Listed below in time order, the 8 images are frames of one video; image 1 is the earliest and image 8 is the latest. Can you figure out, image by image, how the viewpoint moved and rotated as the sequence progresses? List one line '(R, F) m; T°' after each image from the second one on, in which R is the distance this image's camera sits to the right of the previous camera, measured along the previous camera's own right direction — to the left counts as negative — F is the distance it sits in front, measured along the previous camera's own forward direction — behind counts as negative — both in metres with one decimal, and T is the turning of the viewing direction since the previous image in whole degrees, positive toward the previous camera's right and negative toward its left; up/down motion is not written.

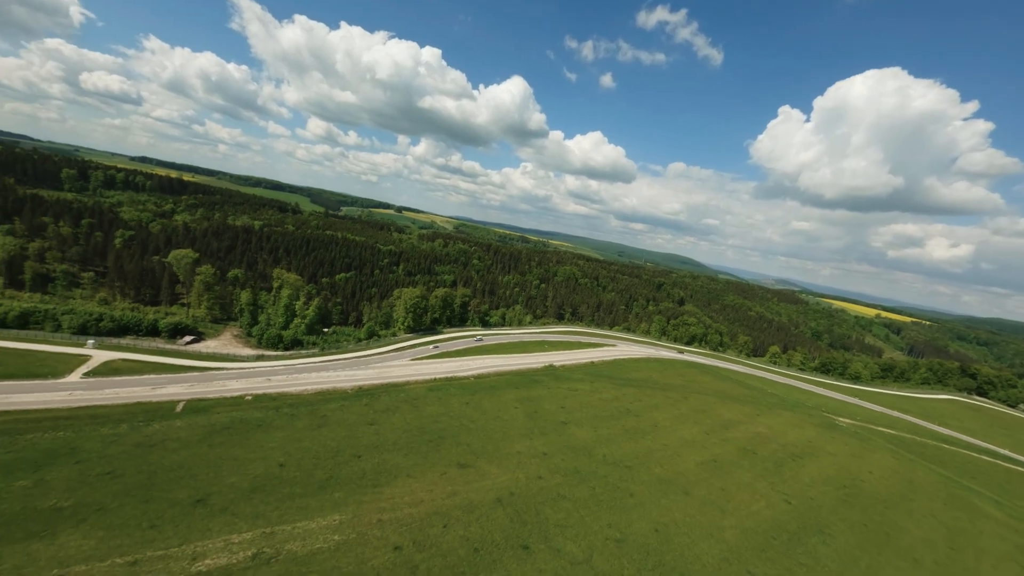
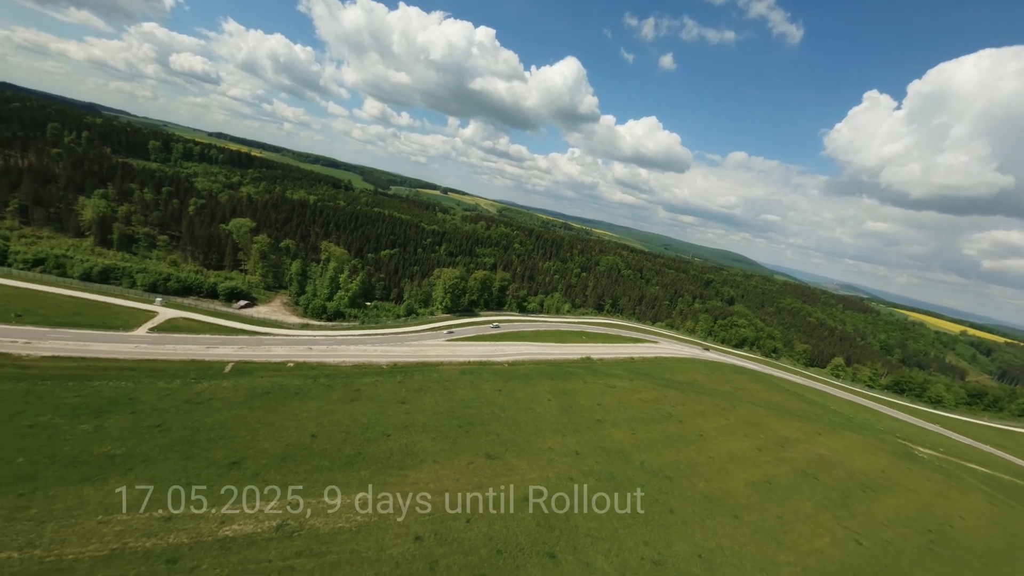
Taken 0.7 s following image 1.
(-0.5, +3.0) m; -6°
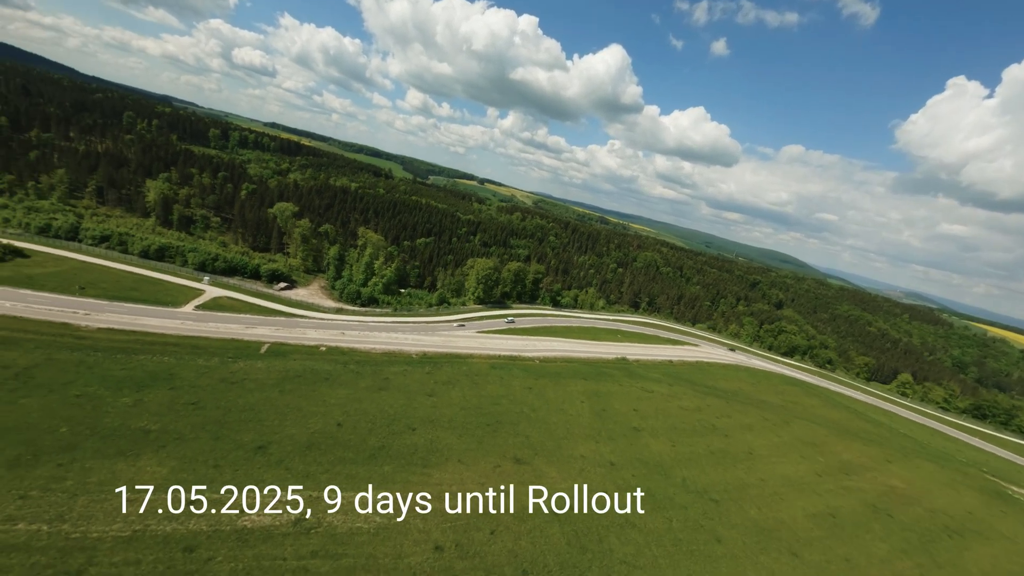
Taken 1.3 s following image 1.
(-0.6, +2.9) m; -5°
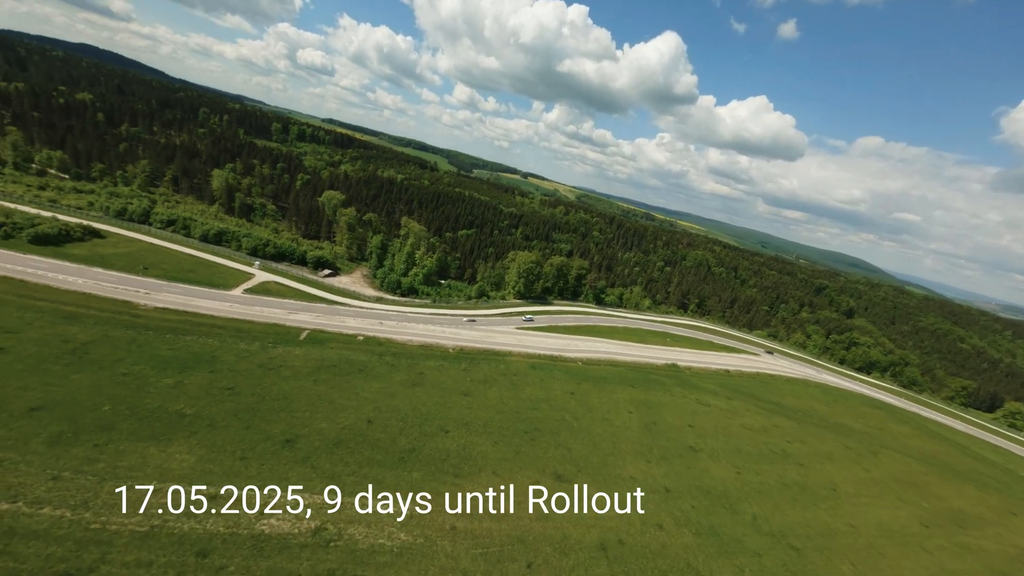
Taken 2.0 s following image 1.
(-0.9, +4.0) m; -6°
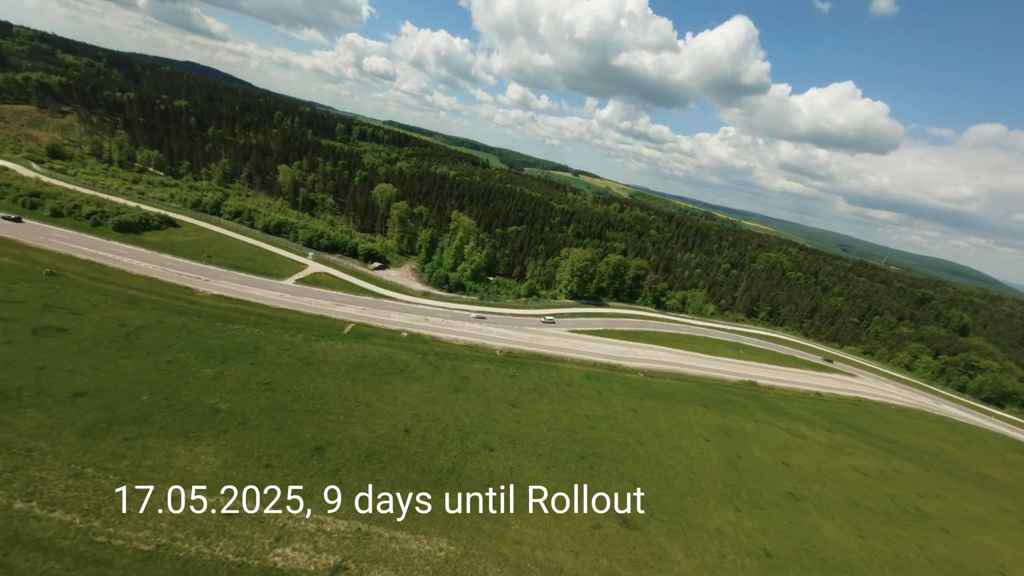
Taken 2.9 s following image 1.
(-1.2, +5.3) m; -8°
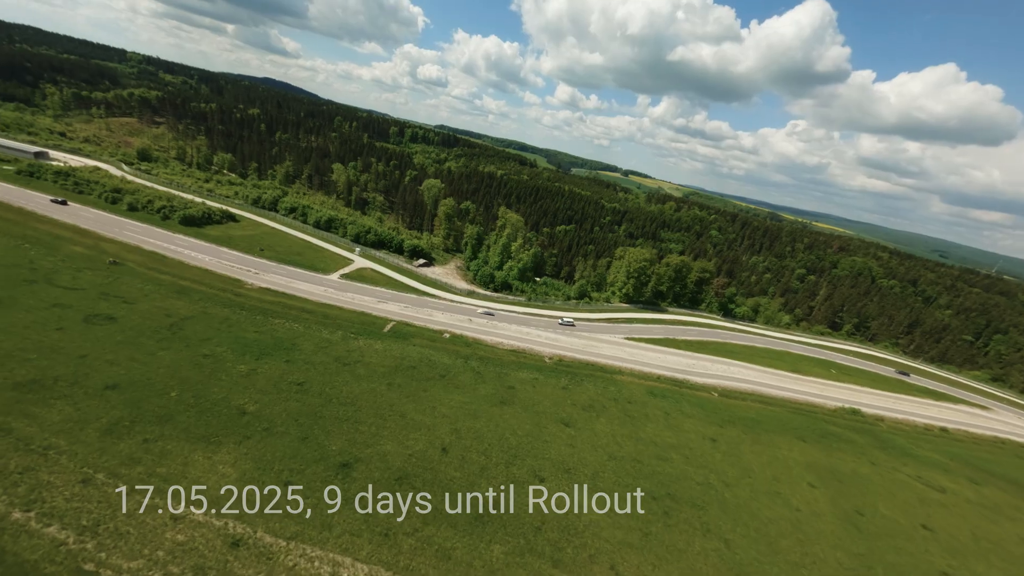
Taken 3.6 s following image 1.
(-1.2, +5.0) m; -7°
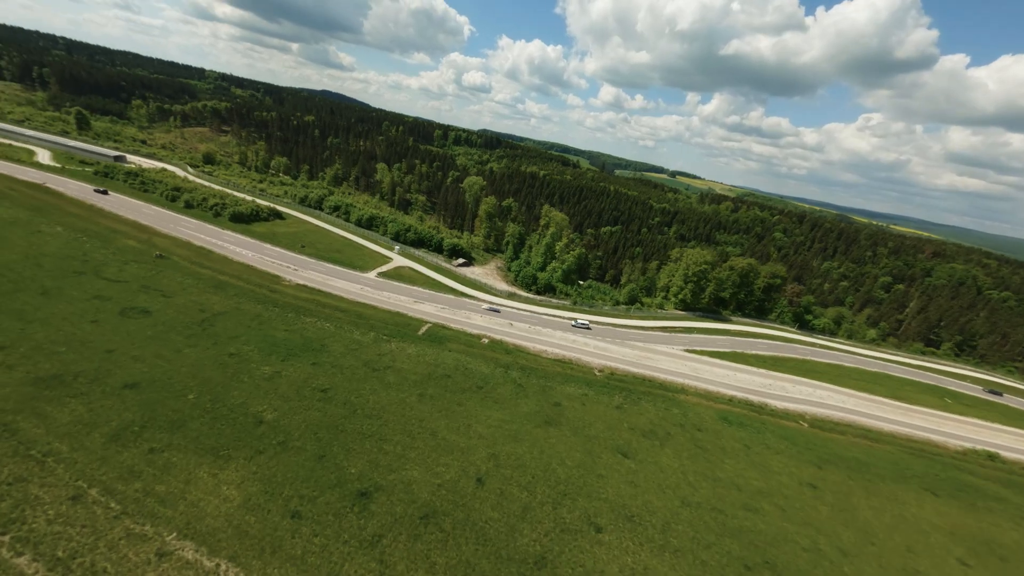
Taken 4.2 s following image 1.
(-0.9, +4.6) m; -6°
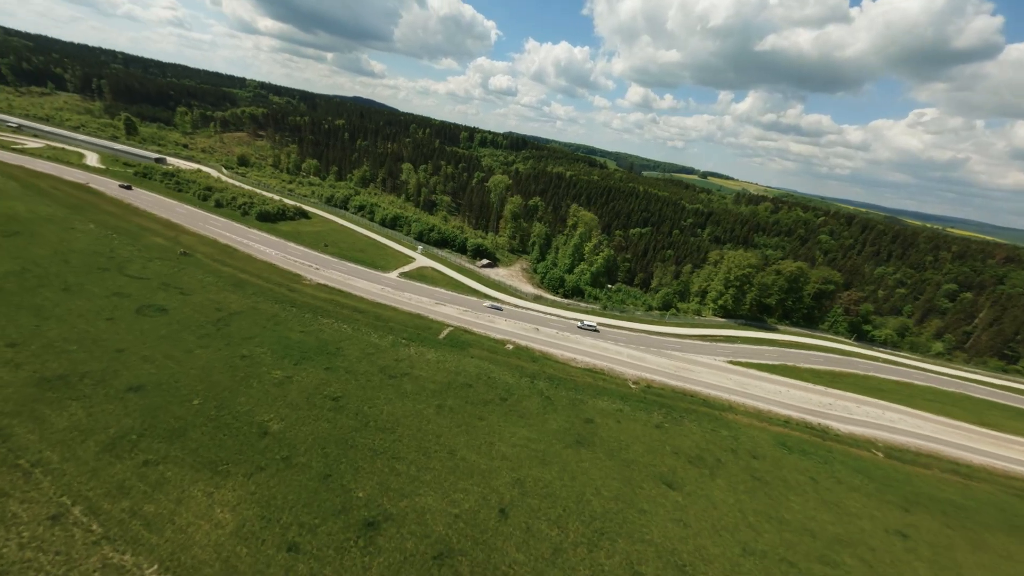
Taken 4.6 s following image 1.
(-0.4, +2.9) m; -4°
